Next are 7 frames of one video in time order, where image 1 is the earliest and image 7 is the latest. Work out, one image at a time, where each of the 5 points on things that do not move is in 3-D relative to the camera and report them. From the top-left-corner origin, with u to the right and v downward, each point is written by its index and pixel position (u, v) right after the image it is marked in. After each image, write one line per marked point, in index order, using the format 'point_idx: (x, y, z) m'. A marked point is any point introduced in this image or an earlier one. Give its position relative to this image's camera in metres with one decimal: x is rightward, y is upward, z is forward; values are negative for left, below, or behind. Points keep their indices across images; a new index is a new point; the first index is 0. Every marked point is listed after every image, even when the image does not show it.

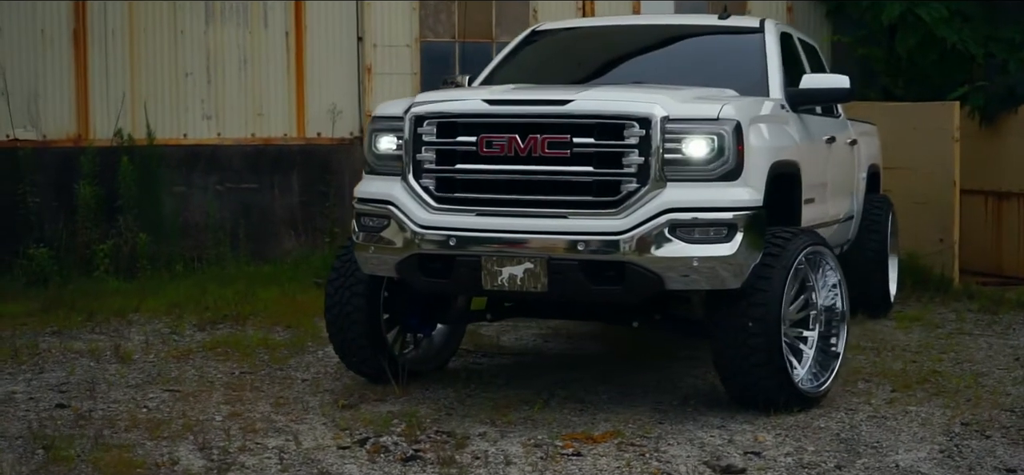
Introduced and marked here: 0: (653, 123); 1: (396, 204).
0: (+0.6, +0.5, +5.5) m
1: (-0.5, +0.1, +5.8) m
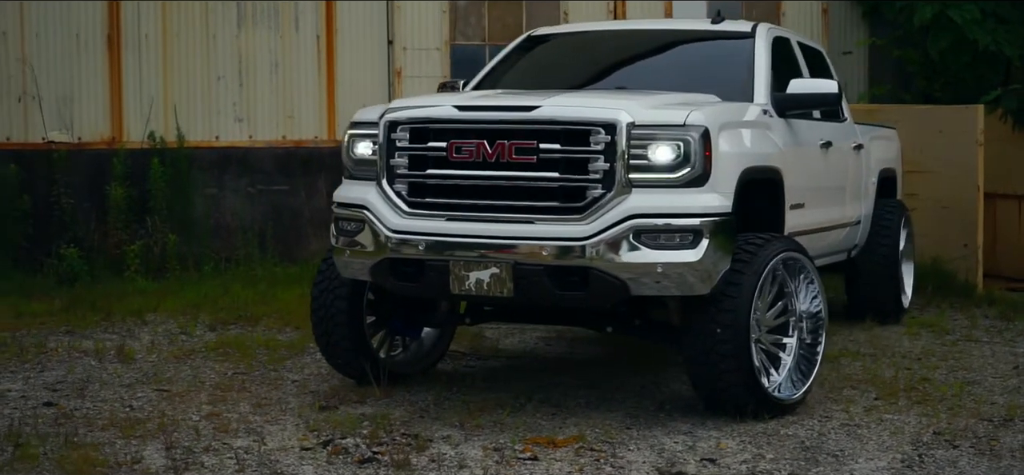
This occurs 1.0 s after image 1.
0: (+0.4, +0.4, +5.5) m
1: (-0.6, +0.1, +5.9) m
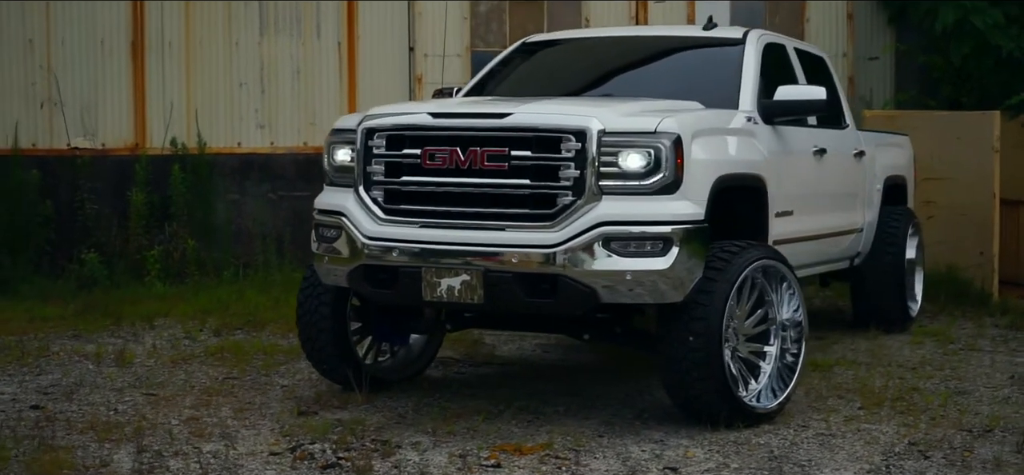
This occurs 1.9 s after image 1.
0: (+0.3, +0.4, +5.5) m
1: (-0.7, +0.1, +5.9) m
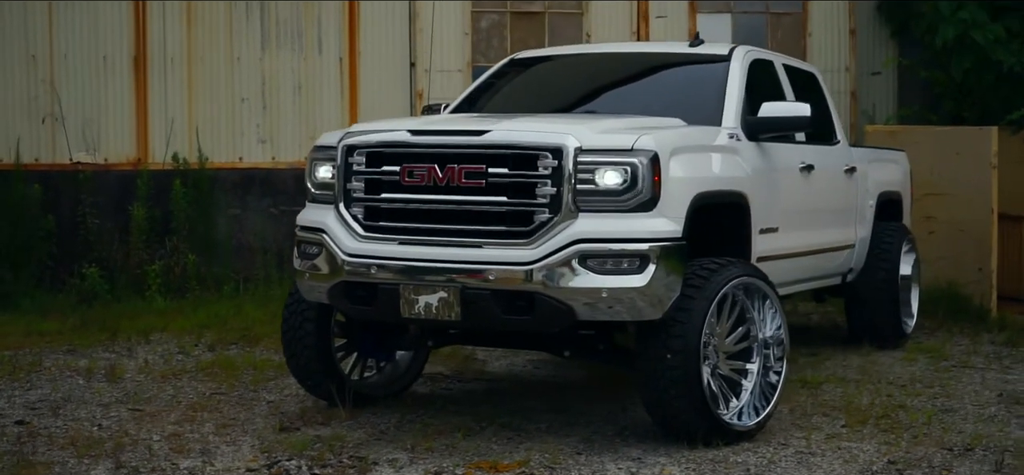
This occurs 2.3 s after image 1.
0: (+0.2, +0.3, +5.5) m
1: (-0.8, 0.0, +5.9) m
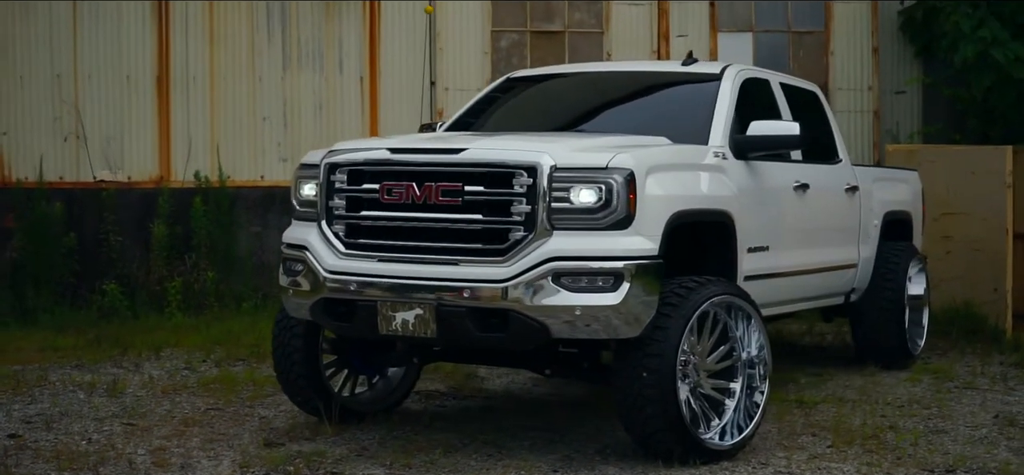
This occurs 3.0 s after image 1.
0: (+0.1, +0.3, +5.5) m
1: (-0.9, 0.0, +6.0) m
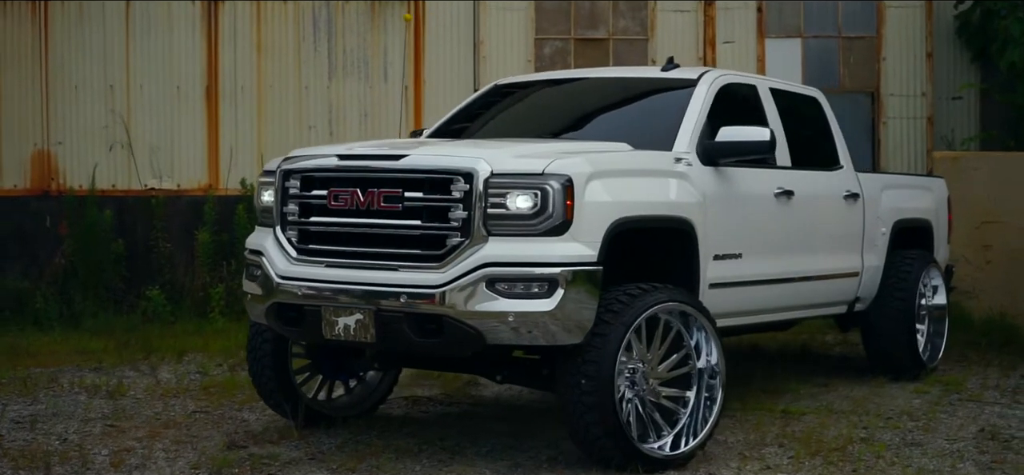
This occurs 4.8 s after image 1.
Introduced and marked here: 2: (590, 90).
0: (-0.1, +0.2, +5.5) m
1: (-1.1, -0.1, +6.0) m
2: (+0.3, +0.8, +7.6) m
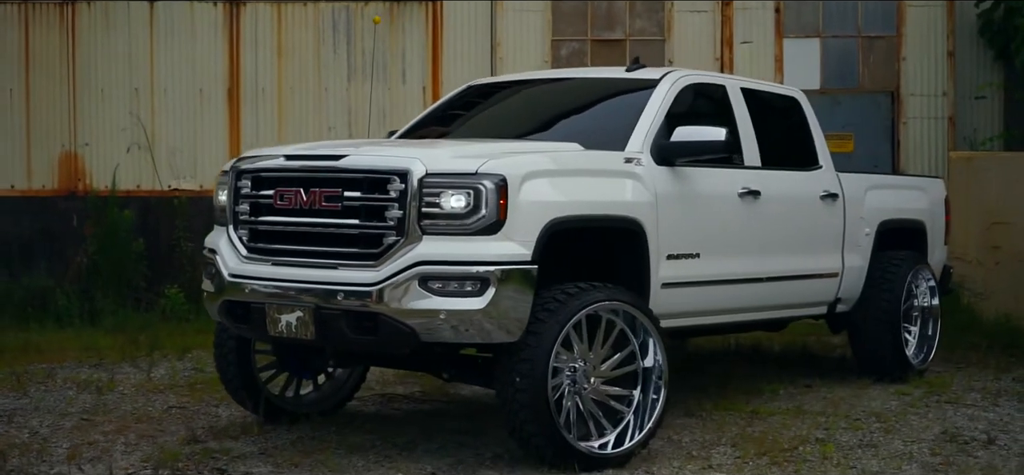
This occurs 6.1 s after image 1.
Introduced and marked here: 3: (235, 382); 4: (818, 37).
0: (-0.4, +0.2, +5.6) m
1: (-1.3, -0.1, +6.2) m
2: (+0.1, +0.8, +7.6) m
3: (-1.4, -0.7, +6.8) m
4: (+2.7, +1.8, +12.6) m
